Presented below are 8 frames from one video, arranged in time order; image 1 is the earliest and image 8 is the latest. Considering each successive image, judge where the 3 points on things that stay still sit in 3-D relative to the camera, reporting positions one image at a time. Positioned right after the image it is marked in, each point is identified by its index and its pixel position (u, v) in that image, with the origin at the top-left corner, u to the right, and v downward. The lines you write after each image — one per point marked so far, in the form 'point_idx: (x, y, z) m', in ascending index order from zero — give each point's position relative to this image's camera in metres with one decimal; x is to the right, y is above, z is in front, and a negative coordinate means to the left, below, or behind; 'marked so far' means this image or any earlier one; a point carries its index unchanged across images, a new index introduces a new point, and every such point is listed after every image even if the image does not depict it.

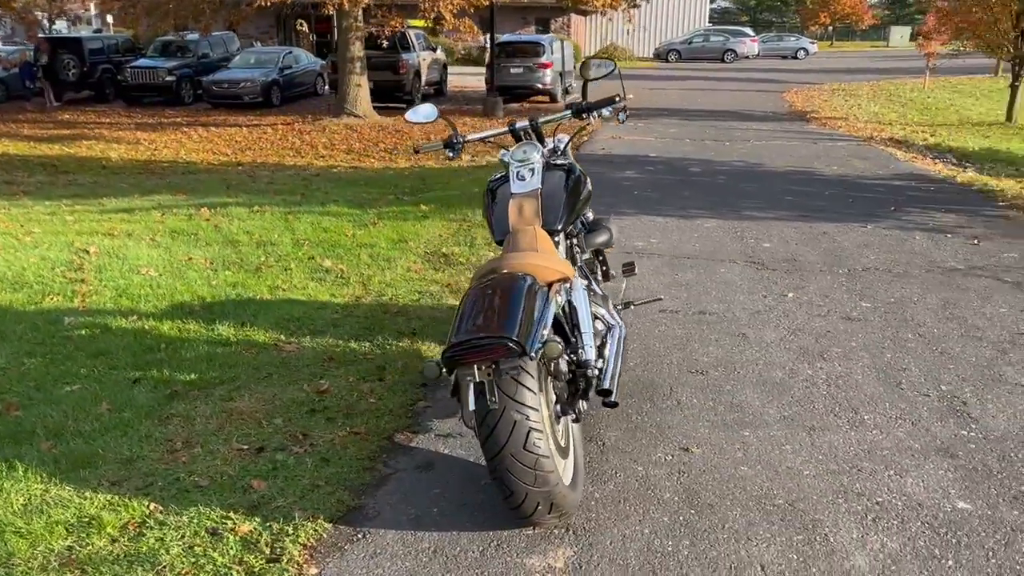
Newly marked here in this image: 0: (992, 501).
0: (+1.9, -0.8, +3.4) m
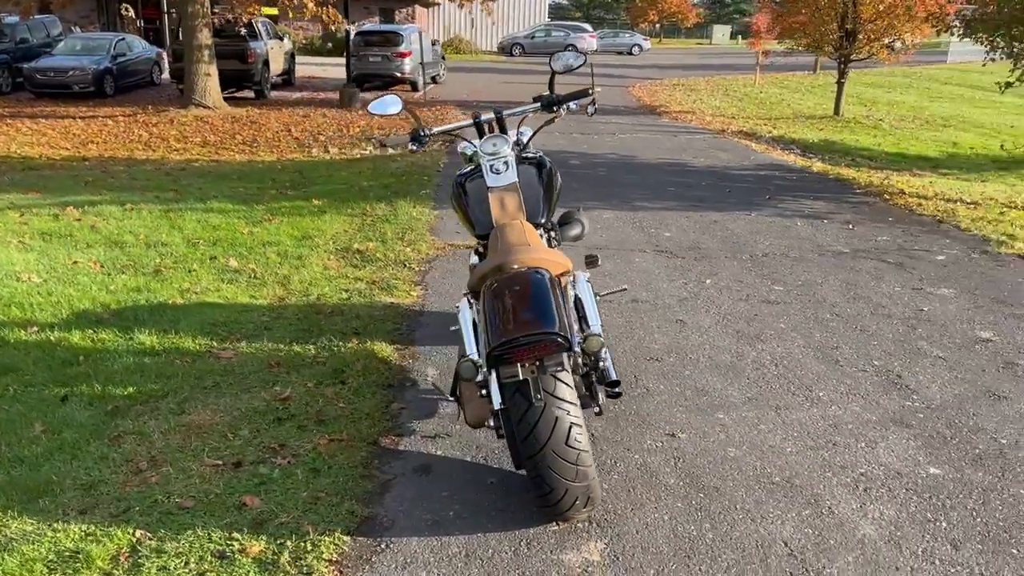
0: (+1.9, -0.8, +3.7) m
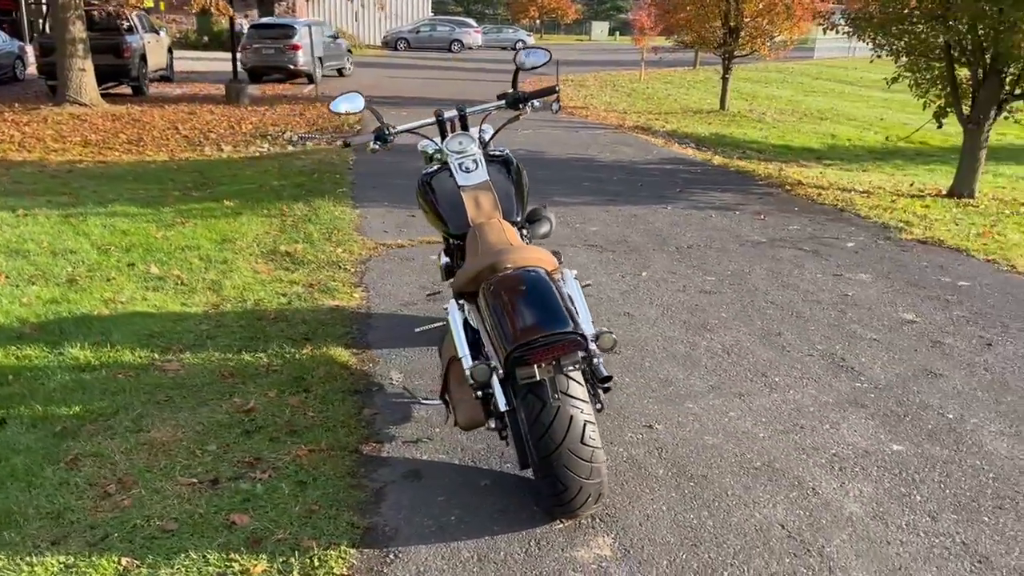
0: (+1.9, -0.7, +4.0) m
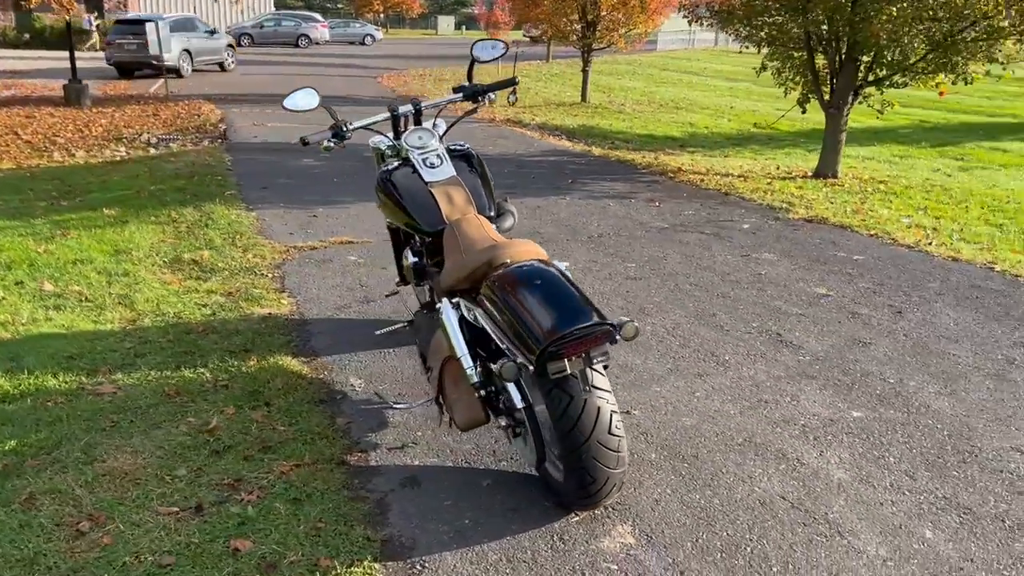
0: (+1.7, -0.6, +4.2) m
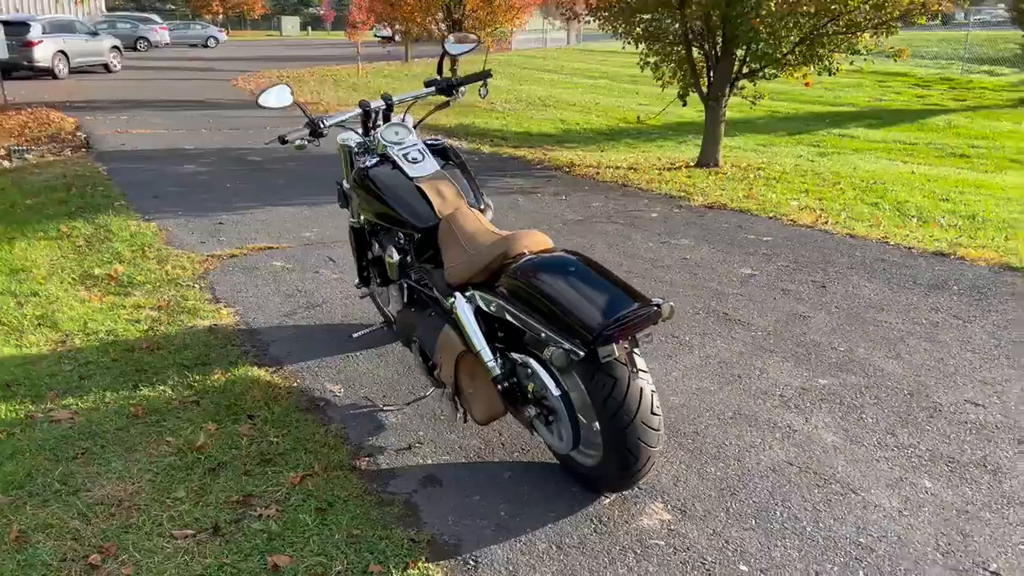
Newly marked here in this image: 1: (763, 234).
0: (+1.7, -0.4, +4.5) m
1: (+2.3, +0.5, +7.9) m
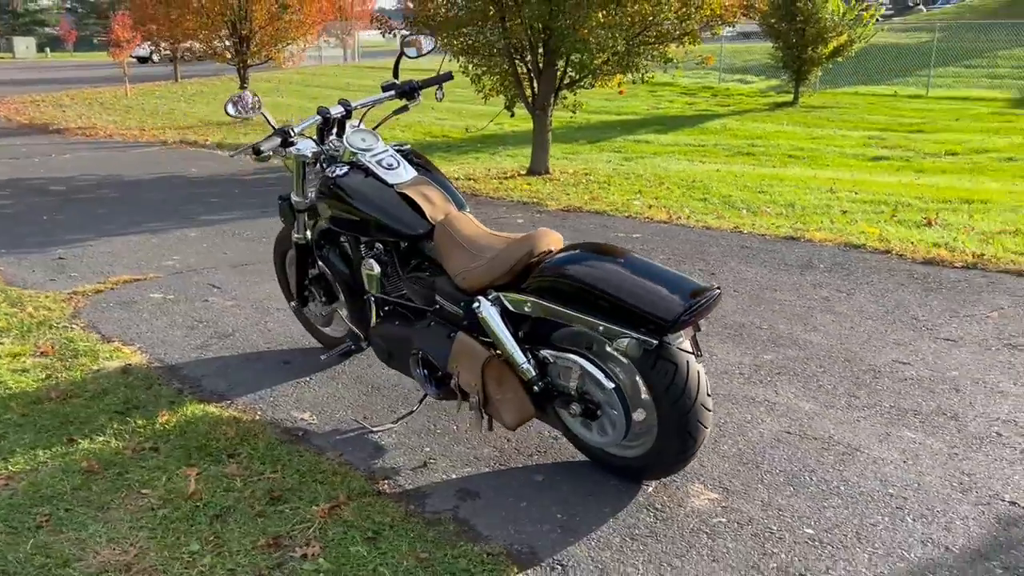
0: (+1.4, -0.3, +4.8) m
1: (+1.1, +0.5, +8.3) m
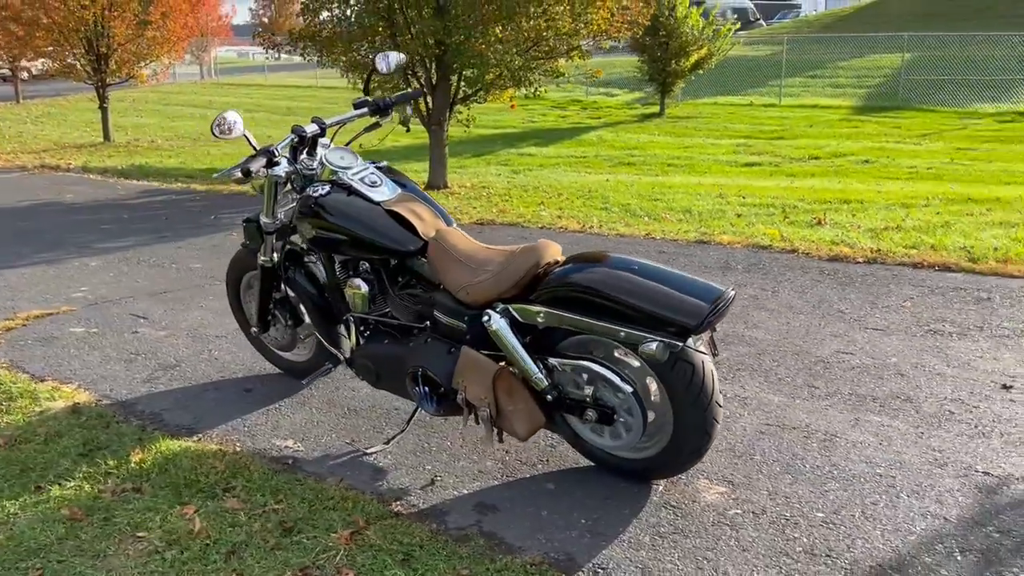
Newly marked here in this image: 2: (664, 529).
0: (+1.2, -0.3, +5.1) m
1: (+0.4, +0.4, +8.5) m
2: (+0.5, -0.9, +3.1) m
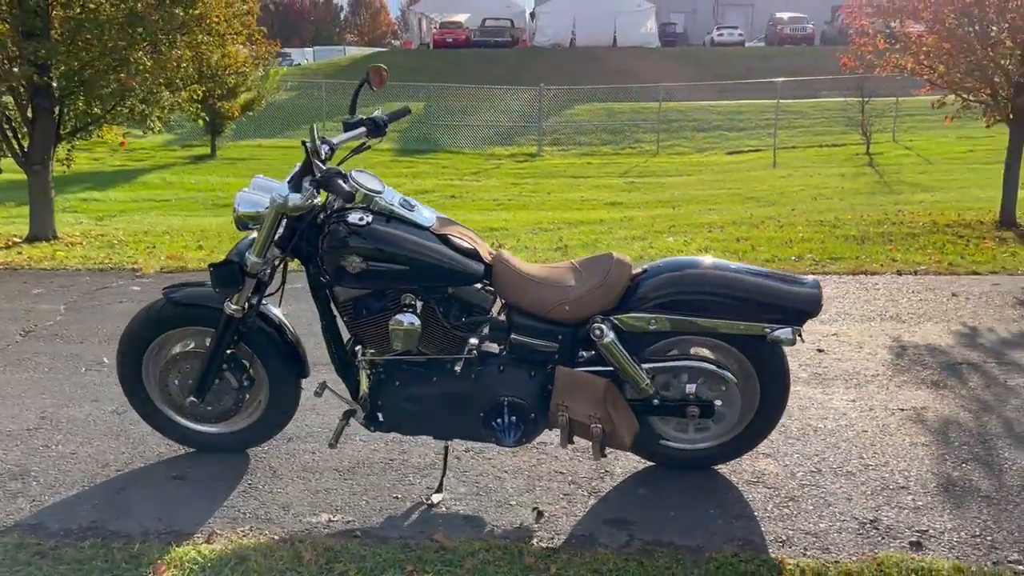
0: (+0.5, -0.4, +5.5) m
1: (-2.1, 0.0, +7.9) m
2: (+1.0, -0.8, +3.4) m
